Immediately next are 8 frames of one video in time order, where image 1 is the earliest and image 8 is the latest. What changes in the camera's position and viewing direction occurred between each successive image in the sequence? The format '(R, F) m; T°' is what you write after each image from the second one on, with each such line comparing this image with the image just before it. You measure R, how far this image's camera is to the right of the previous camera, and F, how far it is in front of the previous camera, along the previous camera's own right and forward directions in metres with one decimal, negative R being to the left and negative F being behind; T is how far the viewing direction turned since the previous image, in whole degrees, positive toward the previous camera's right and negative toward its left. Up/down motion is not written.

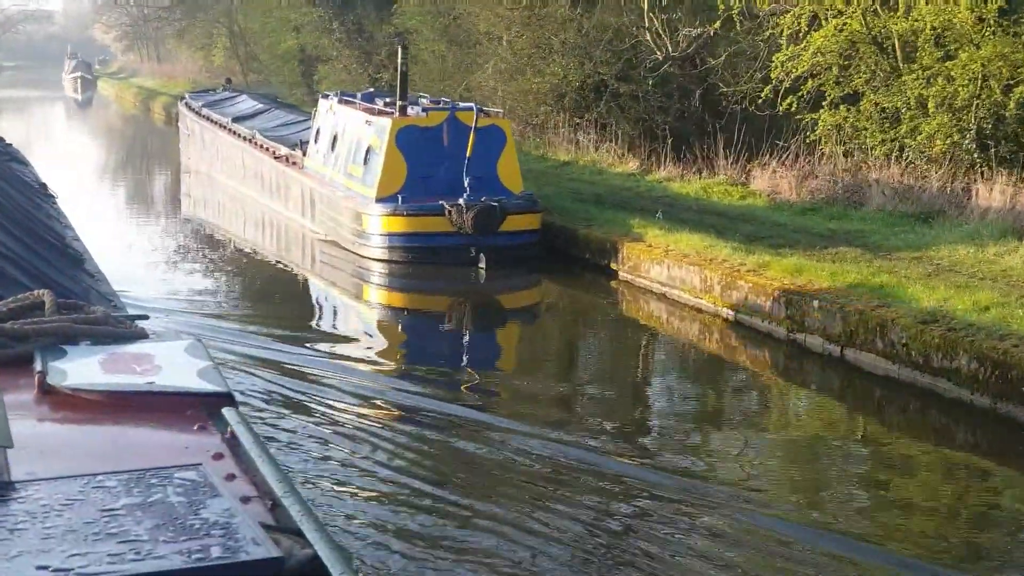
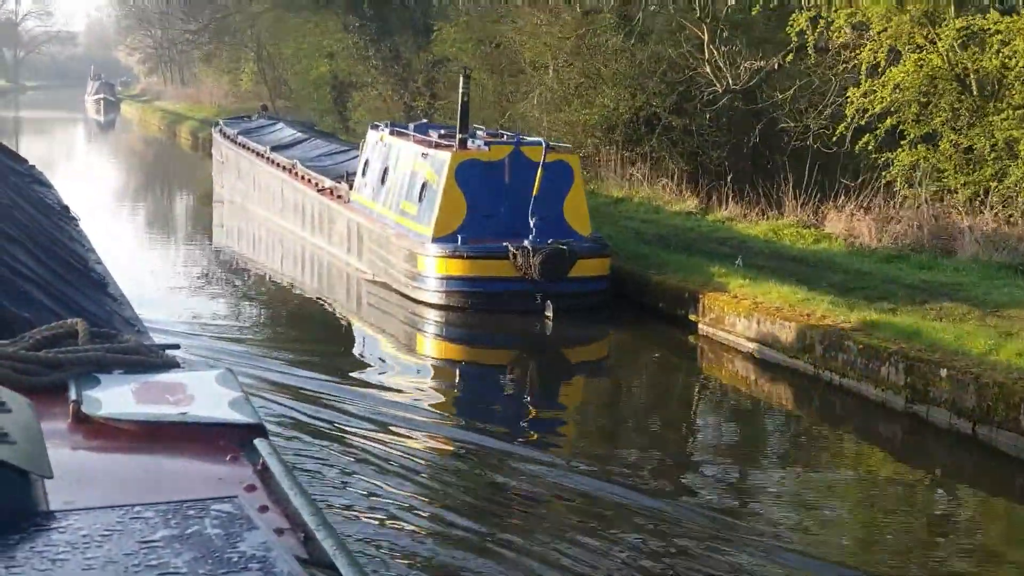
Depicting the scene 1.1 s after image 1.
(-0.6, +1.1) m; -1°
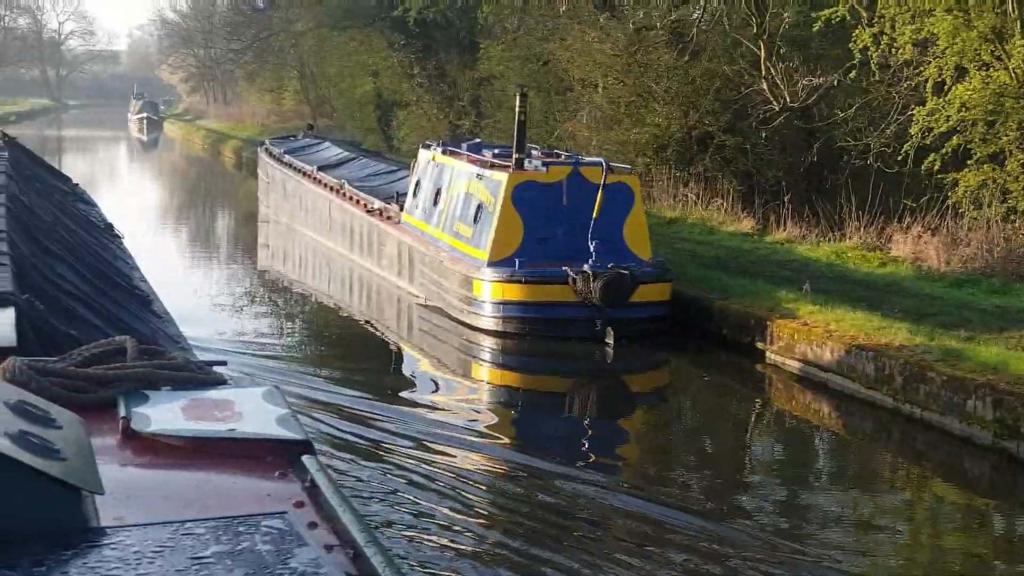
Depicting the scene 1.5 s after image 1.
(-0.3, +0.4) m; -2°
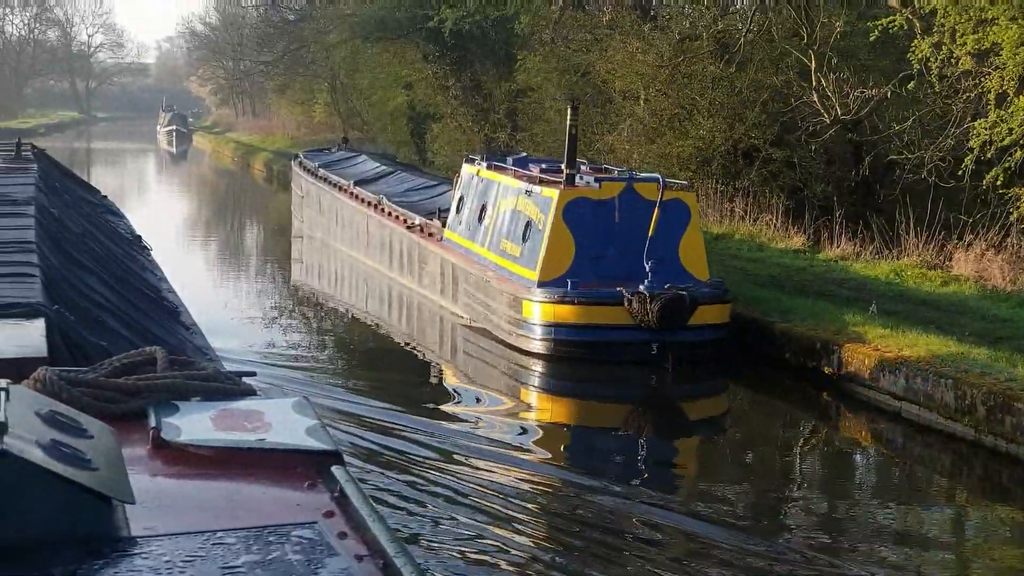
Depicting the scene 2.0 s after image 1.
(-0.3, +0.5) m; -1°
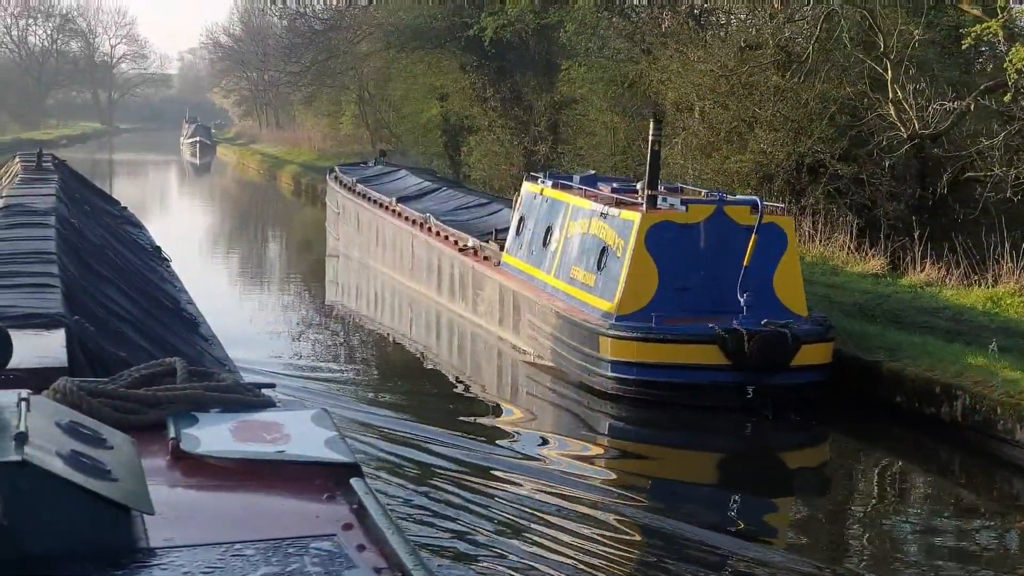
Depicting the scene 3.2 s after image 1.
(-0.6, +1.2) m; -1°
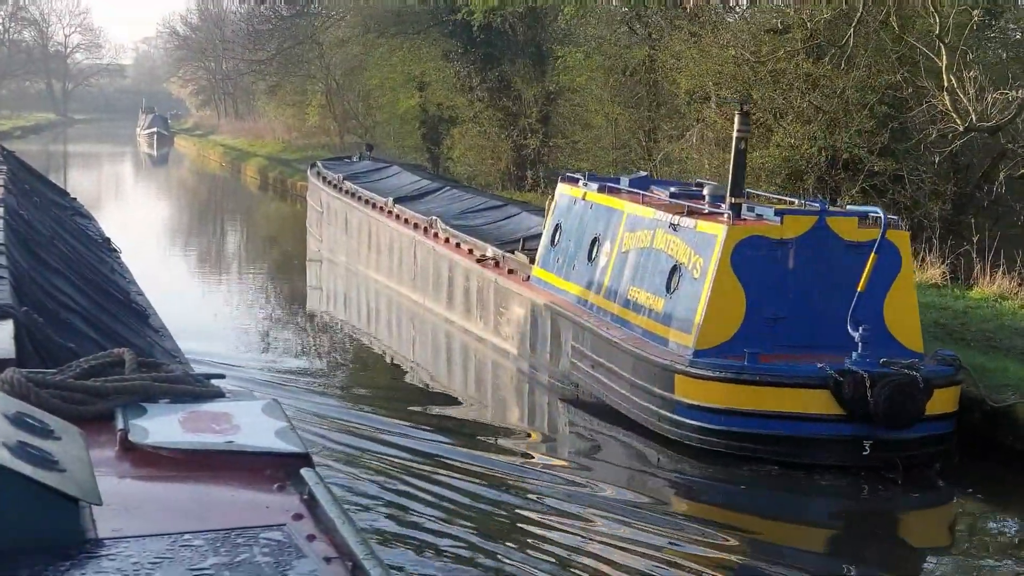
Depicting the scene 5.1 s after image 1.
(-0.8, +2.0) m; +2°
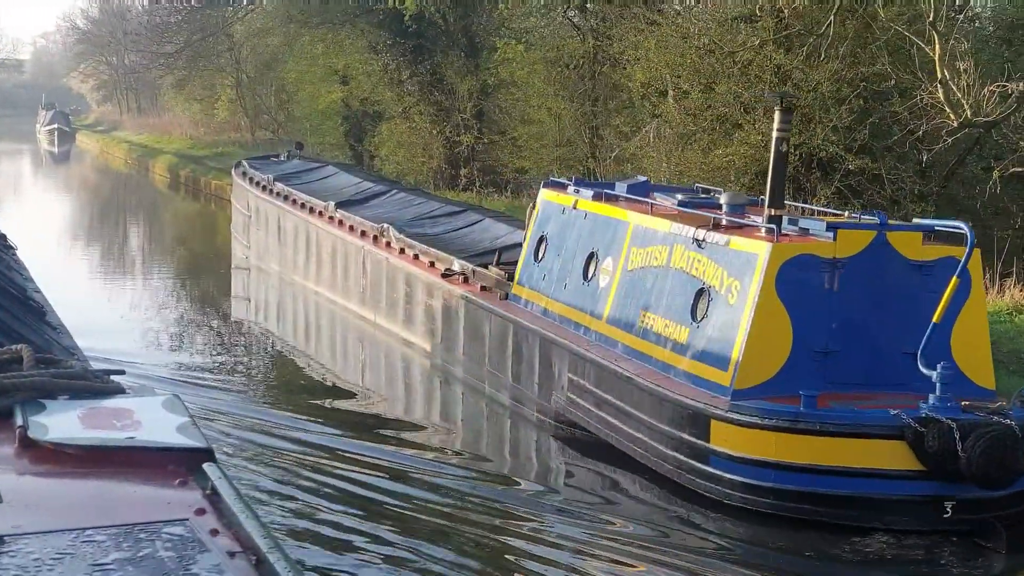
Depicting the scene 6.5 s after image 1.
(-0.6, +1.6) m; +4°
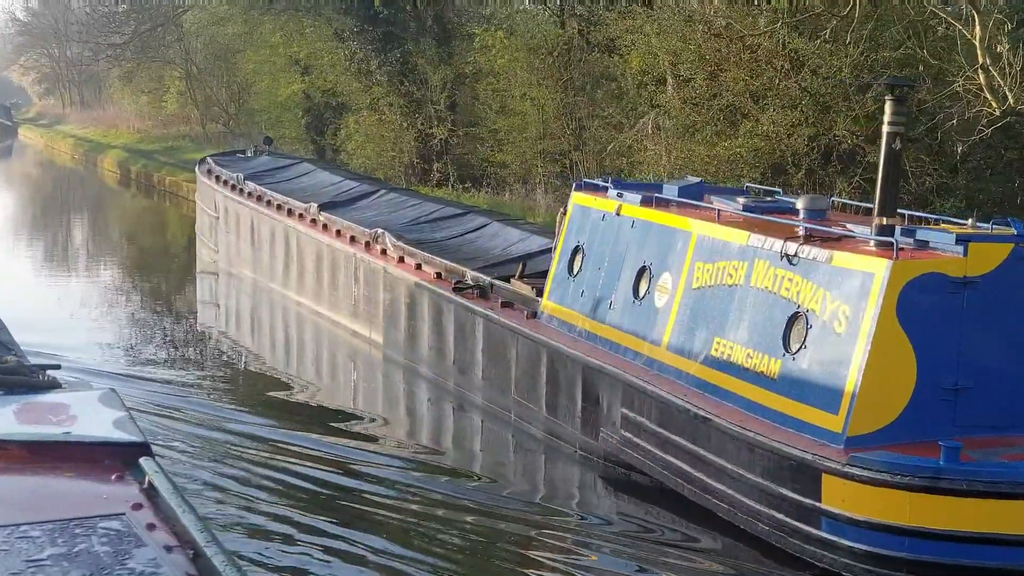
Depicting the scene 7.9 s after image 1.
(-0.6, +1.3) m; +2°
